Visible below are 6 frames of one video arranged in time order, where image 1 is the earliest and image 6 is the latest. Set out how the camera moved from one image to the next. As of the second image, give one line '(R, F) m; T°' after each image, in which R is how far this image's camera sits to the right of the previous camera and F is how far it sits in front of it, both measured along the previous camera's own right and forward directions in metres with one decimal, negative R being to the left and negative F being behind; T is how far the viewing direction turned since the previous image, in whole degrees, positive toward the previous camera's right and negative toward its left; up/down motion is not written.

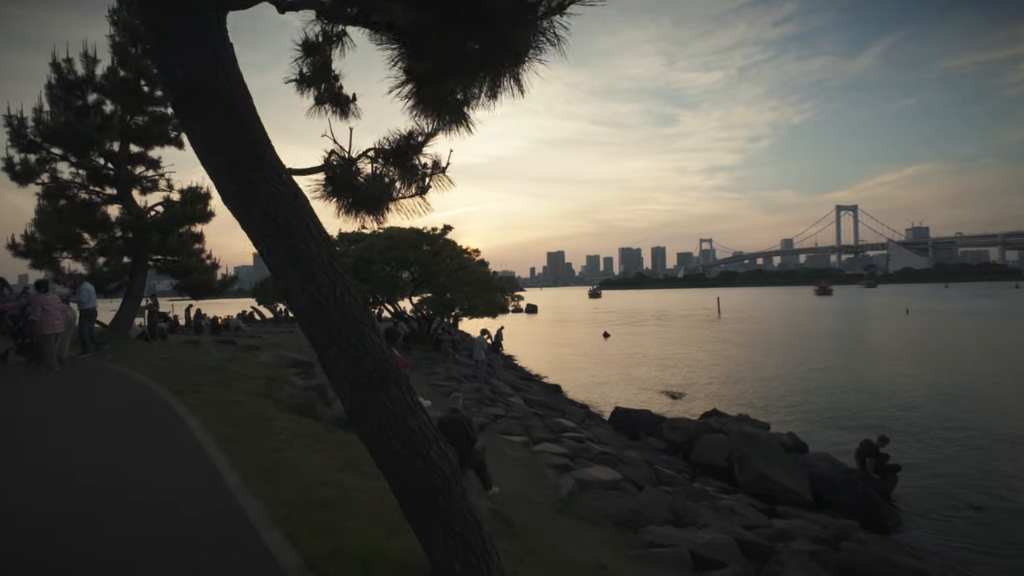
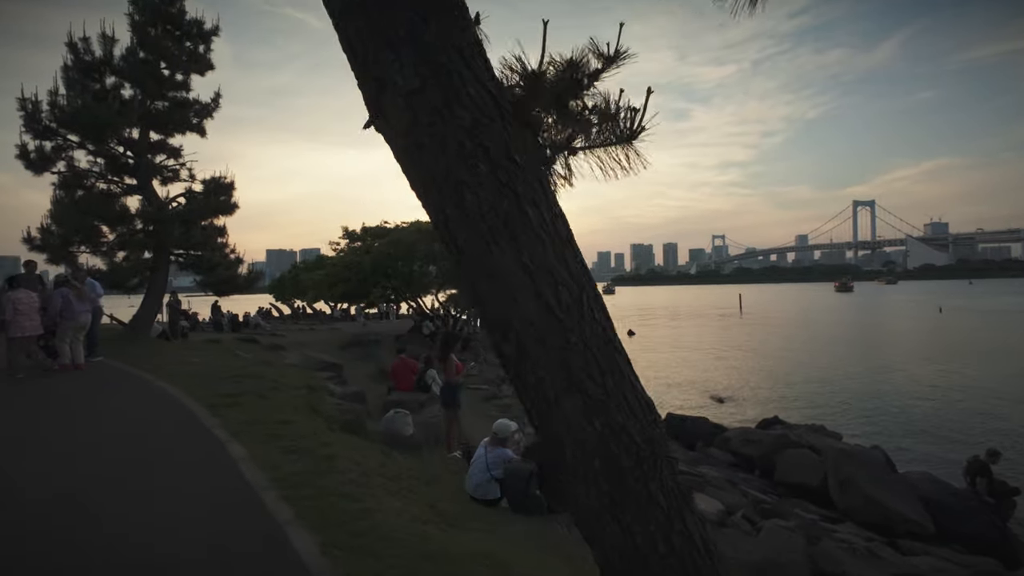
(-0.9, +1.4) m; -1°
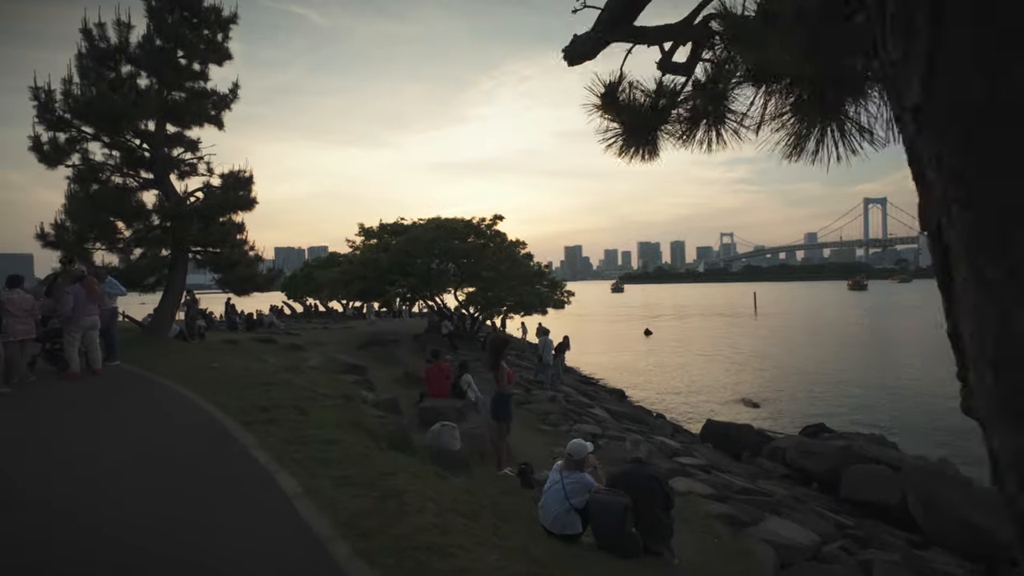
(-0.7, +0.9) m; -1°
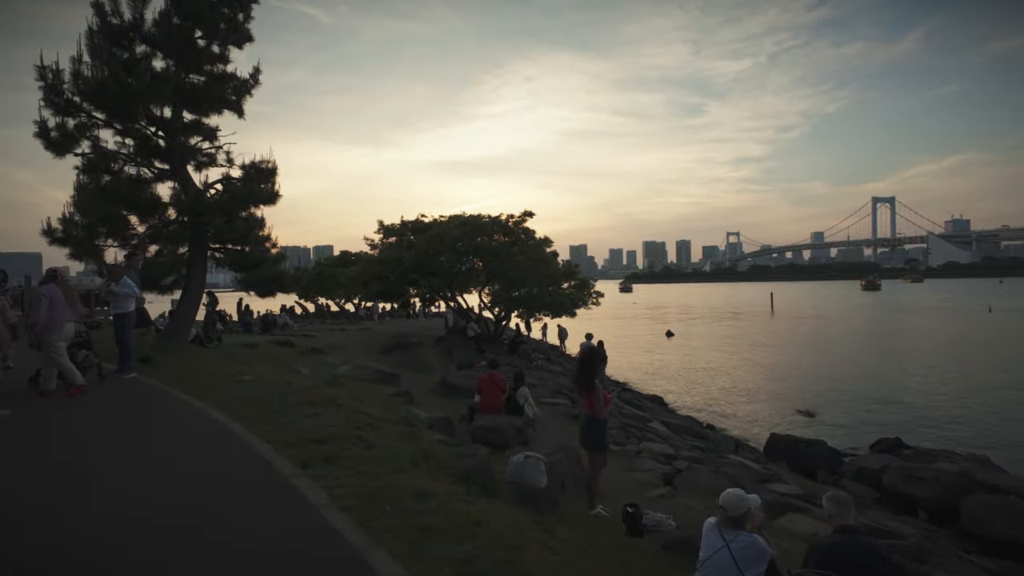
(-1.0, +1.5) m; 0°
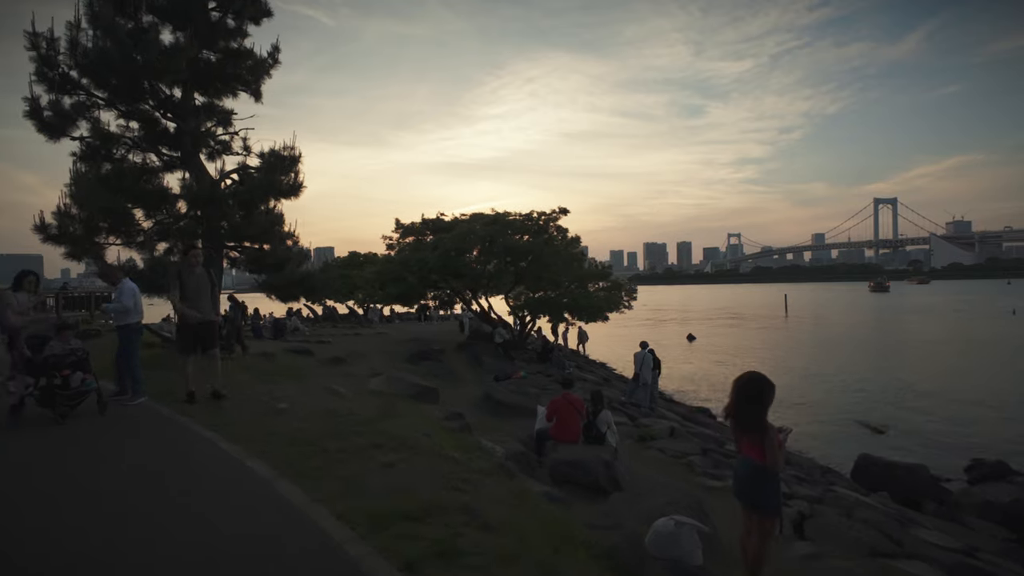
(-1.2, +2.0) m; 0°
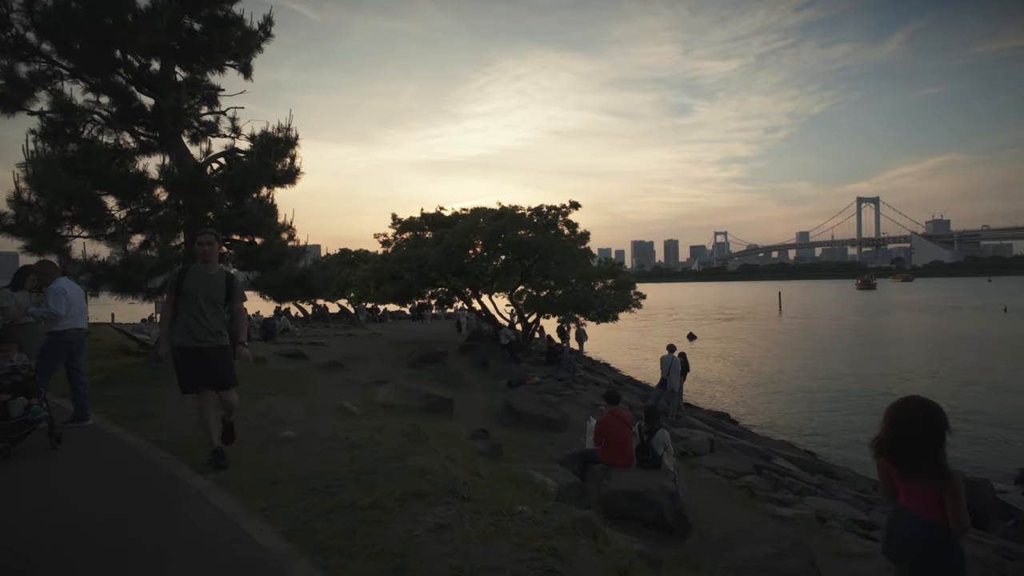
(-0.7, +1.5) m; +1°
